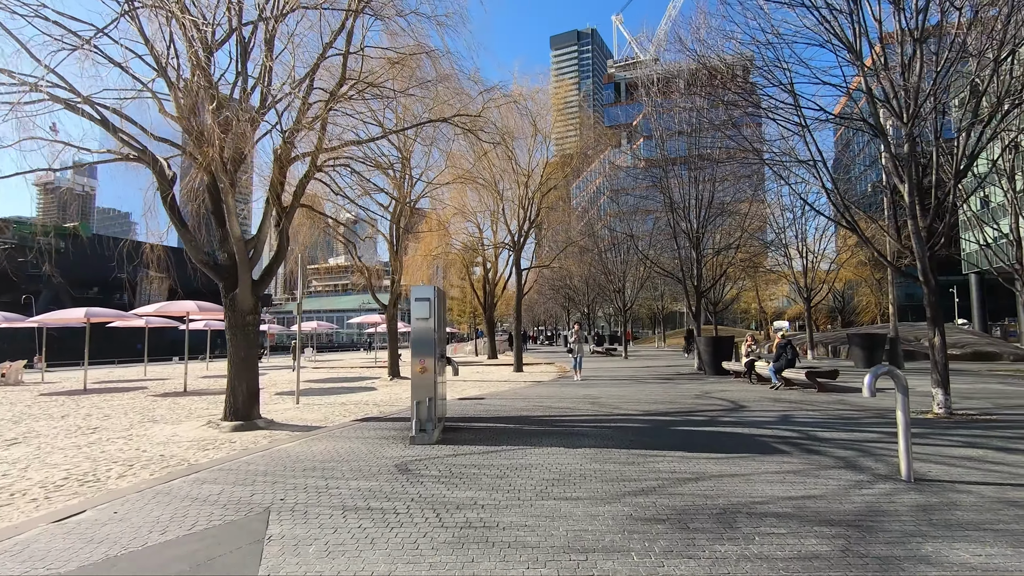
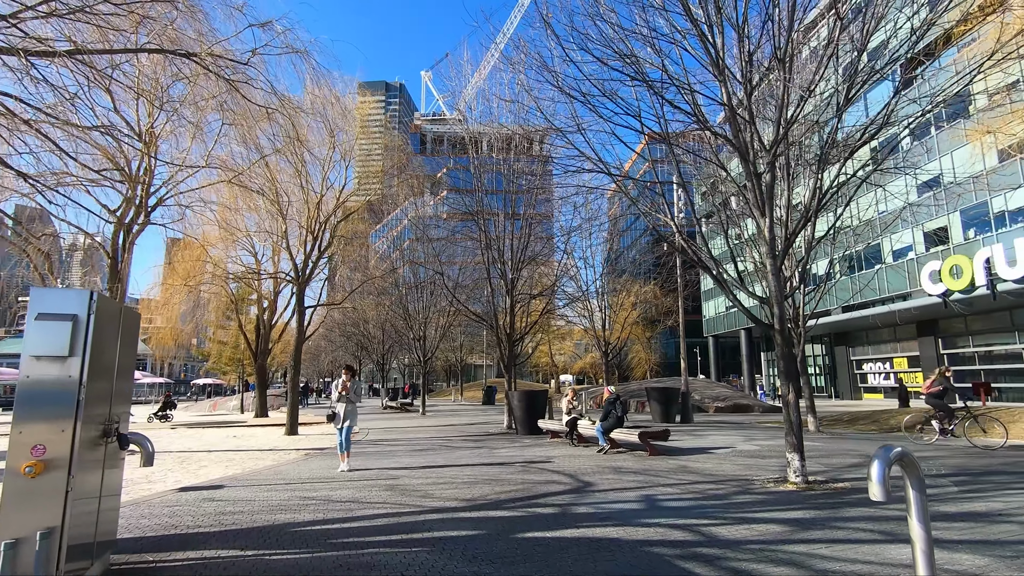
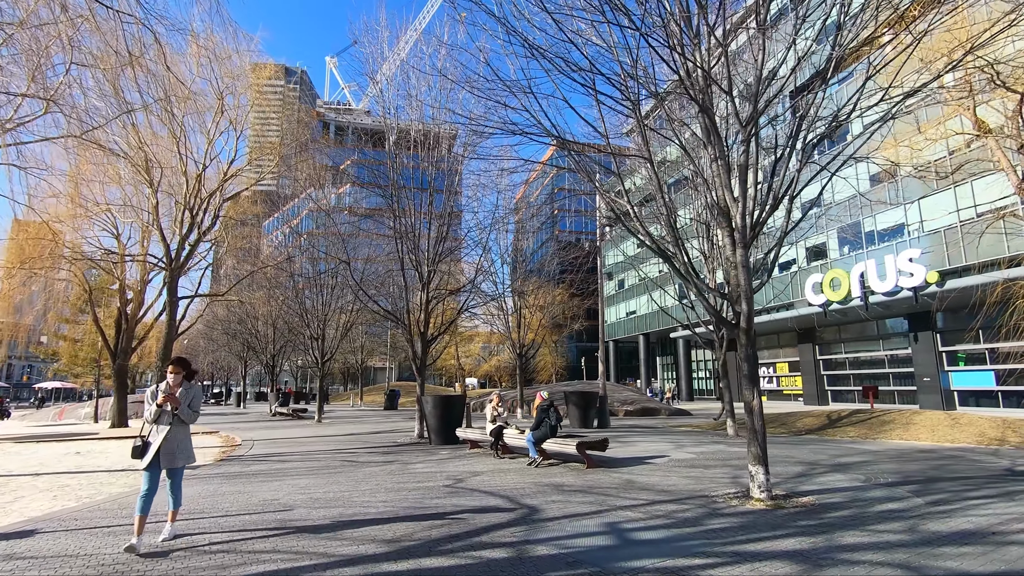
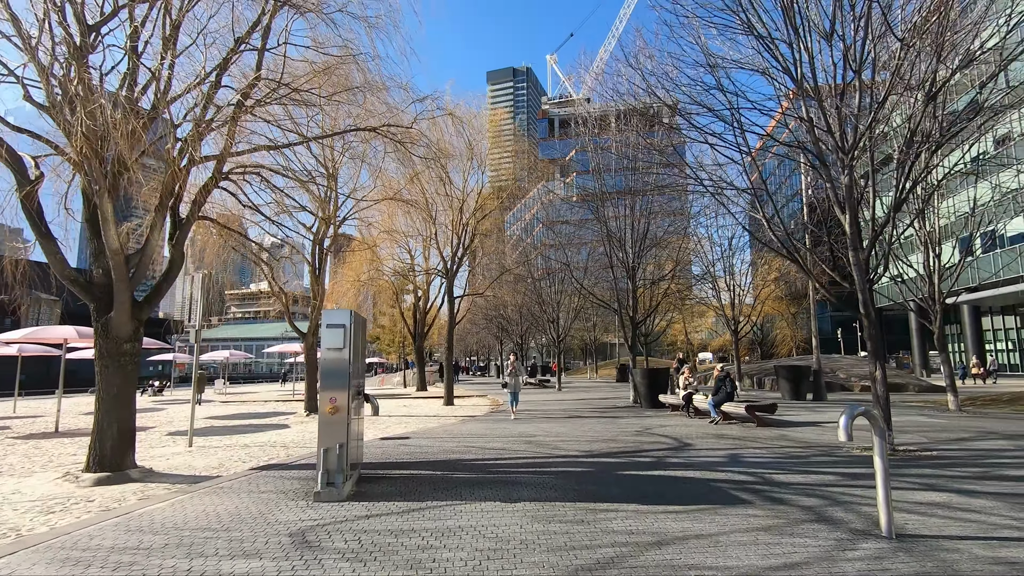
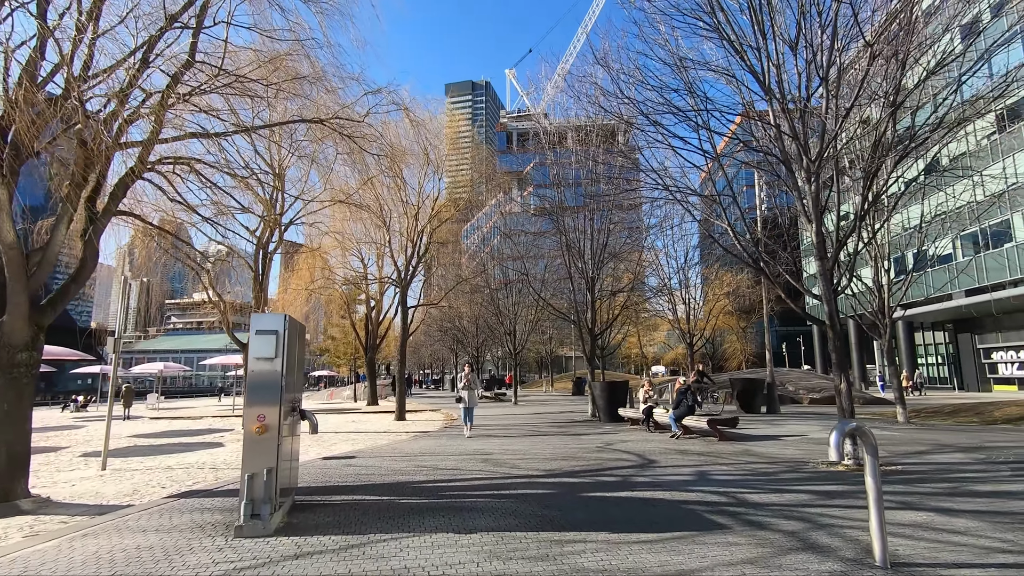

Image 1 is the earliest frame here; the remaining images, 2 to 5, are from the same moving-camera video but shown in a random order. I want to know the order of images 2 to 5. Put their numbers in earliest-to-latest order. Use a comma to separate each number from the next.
4, 5, 2, 3
